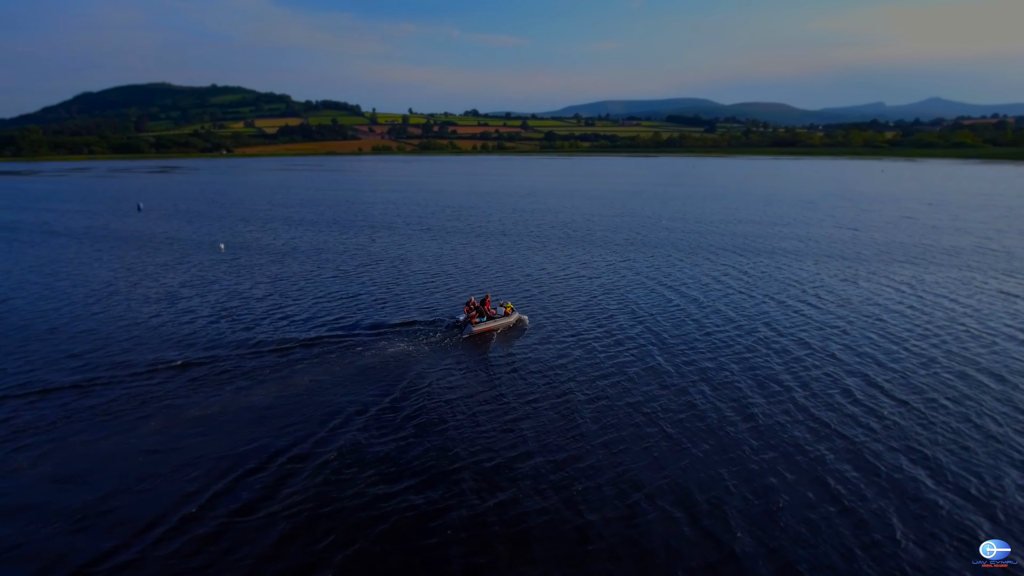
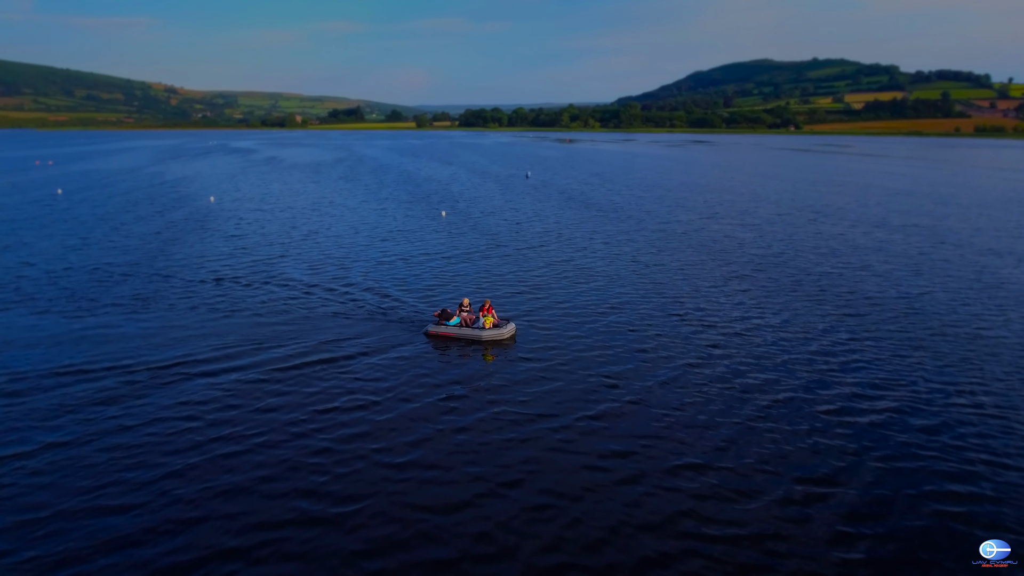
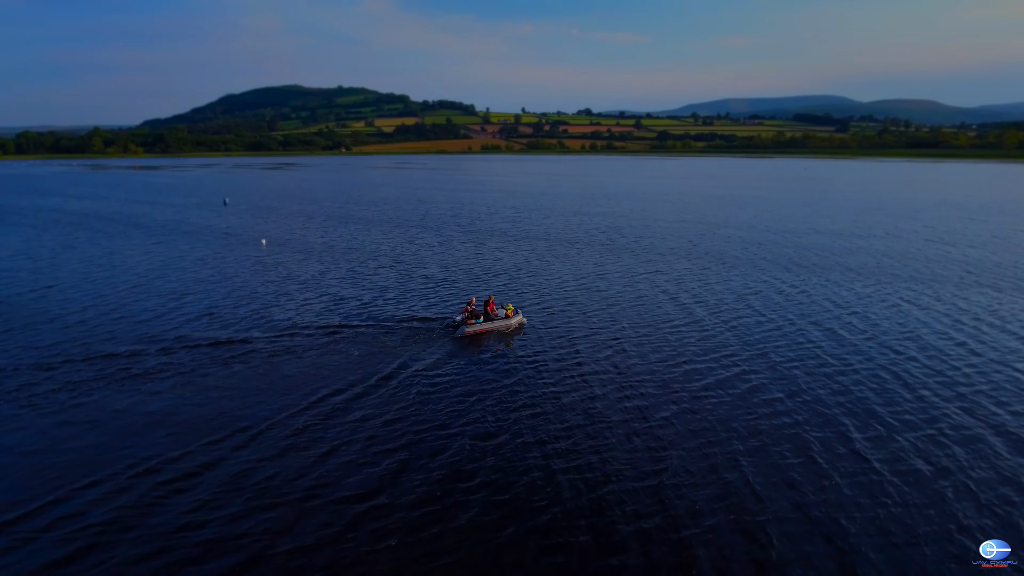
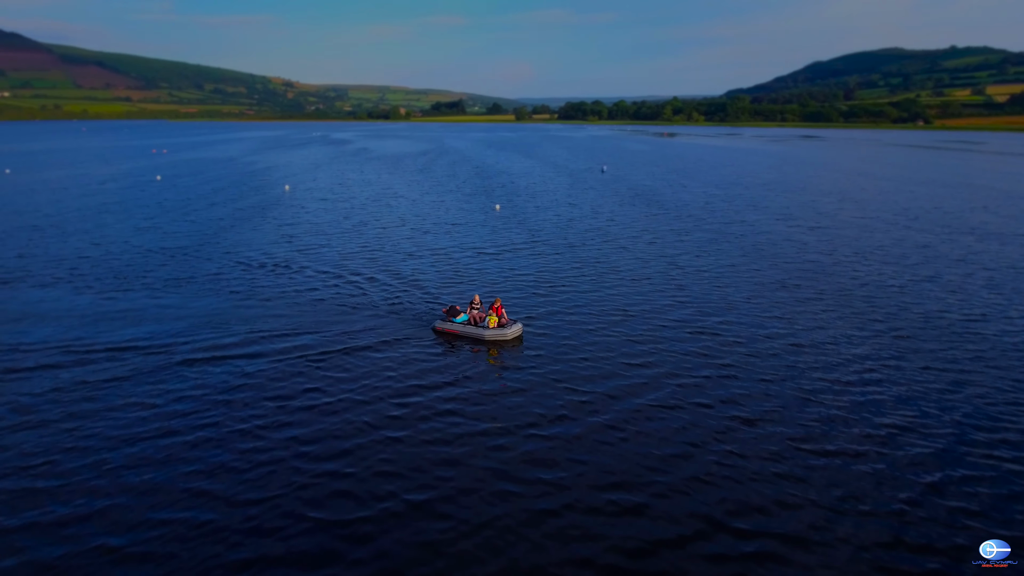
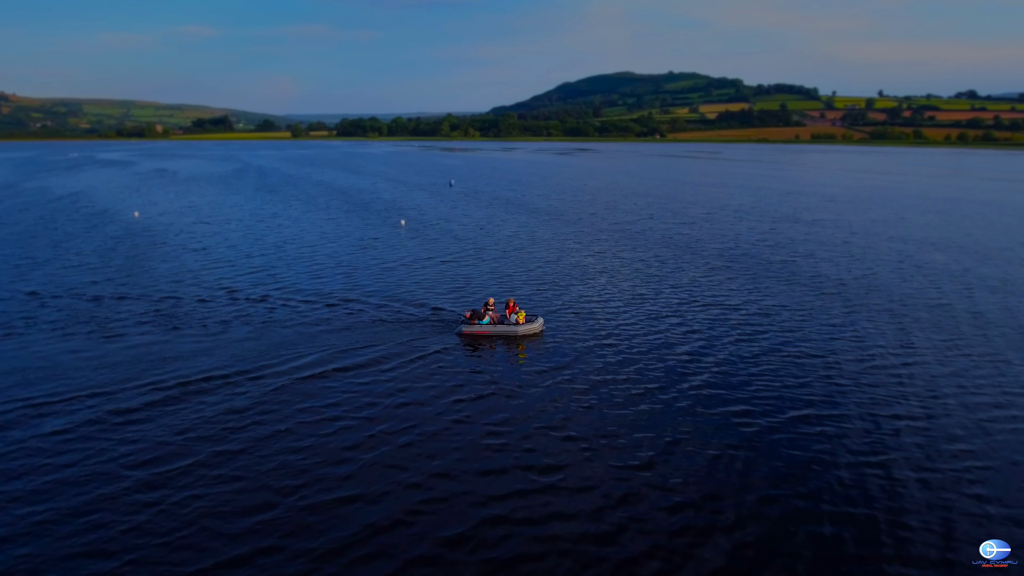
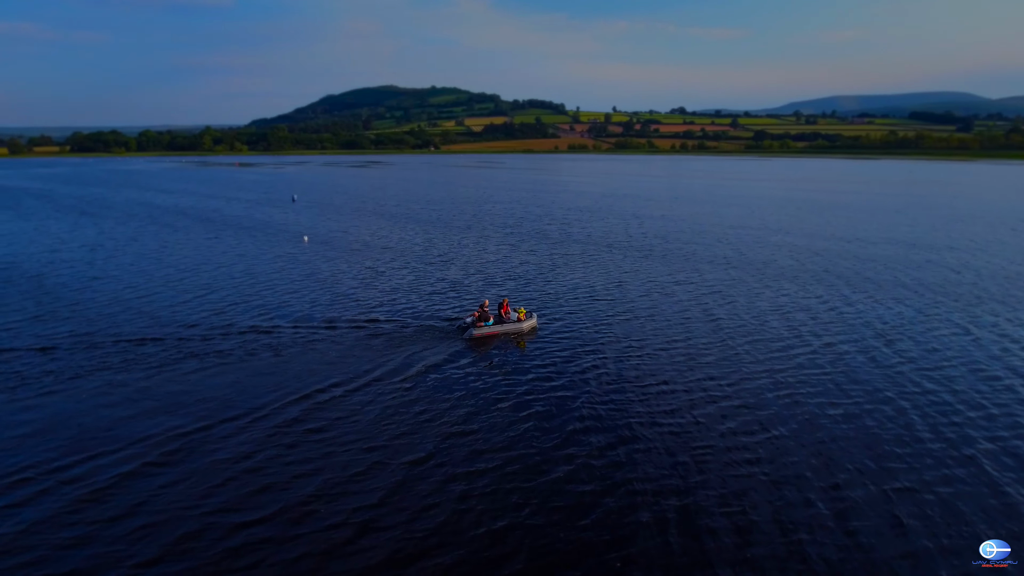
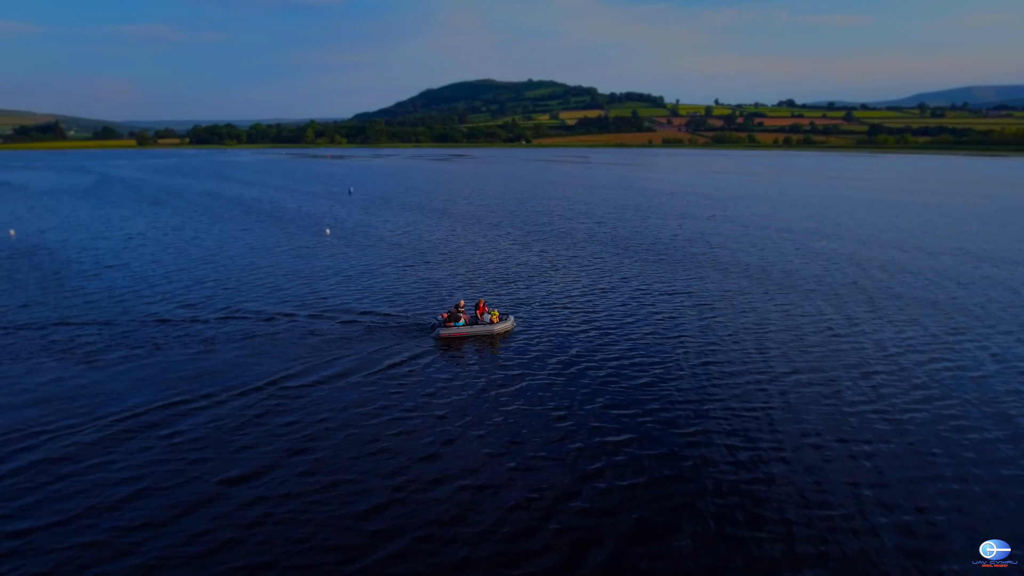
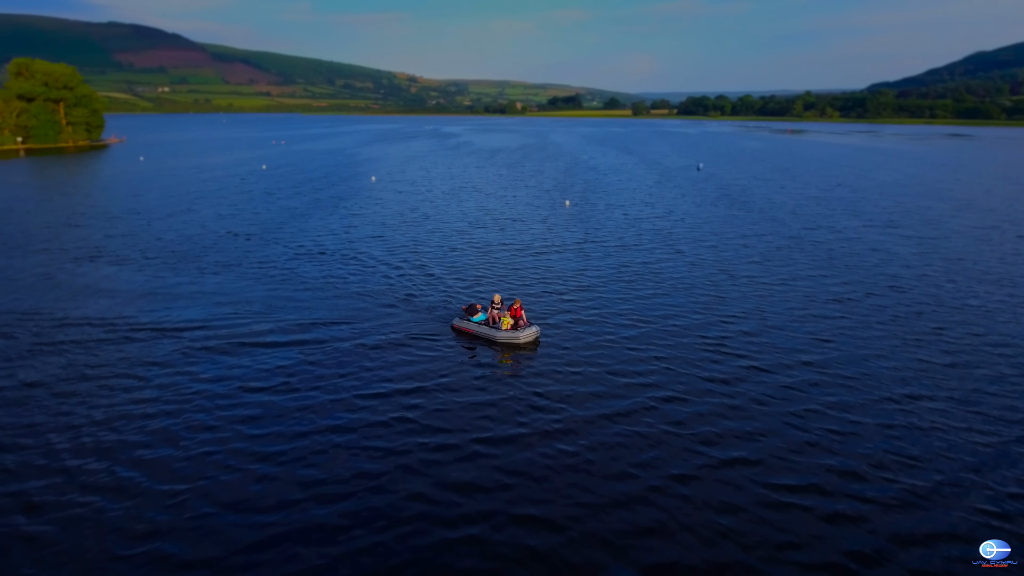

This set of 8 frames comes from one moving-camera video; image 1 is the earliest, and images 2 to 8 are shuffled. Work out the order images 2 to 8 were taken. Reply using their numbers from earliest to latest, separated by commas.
3, 6, 7, 5, 2, 4, 8
